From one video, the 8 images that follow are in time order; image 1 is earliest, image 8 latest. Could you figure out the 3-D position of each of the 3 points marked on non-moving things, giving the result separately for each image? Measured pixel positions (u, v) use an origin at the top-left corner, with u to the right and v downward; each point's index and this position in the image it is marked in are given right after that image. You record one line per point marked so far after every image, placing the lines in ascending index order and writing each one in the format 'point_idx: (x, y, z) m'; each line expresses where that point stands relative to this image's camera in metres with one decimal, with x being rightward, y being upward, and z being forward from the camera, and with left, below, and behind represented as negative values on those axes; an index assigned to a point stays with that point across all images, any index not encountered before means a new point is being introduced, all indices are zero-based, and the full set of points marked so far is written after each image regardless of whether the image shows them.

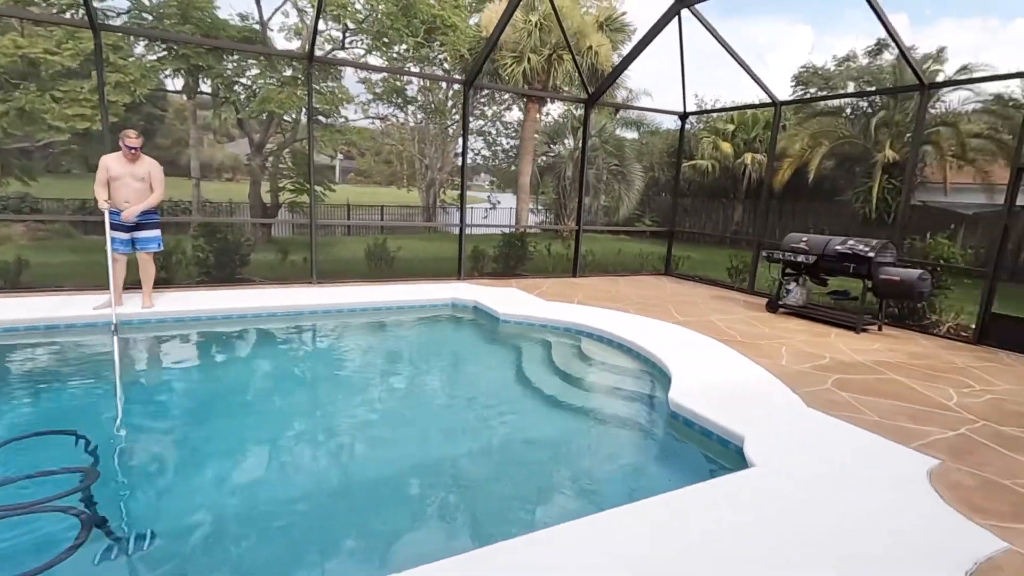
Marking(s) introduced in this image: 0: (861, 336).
0: (+4.0, -0.5, +6.1) m
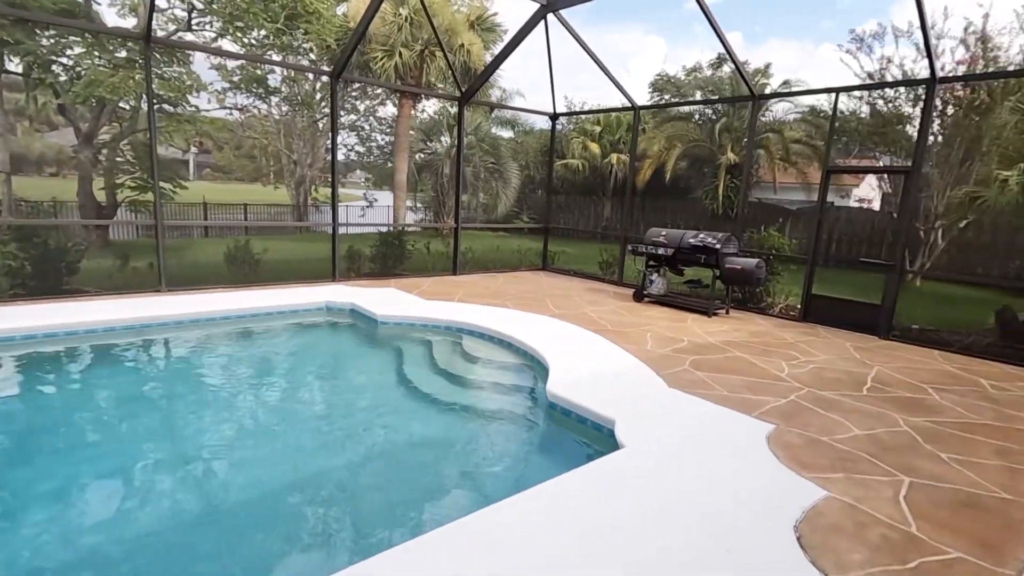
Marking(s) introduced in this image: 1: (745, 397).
0: (+2.5, -0.4, +6.8) m
1: (+1.8, -0.8, +4.1) m
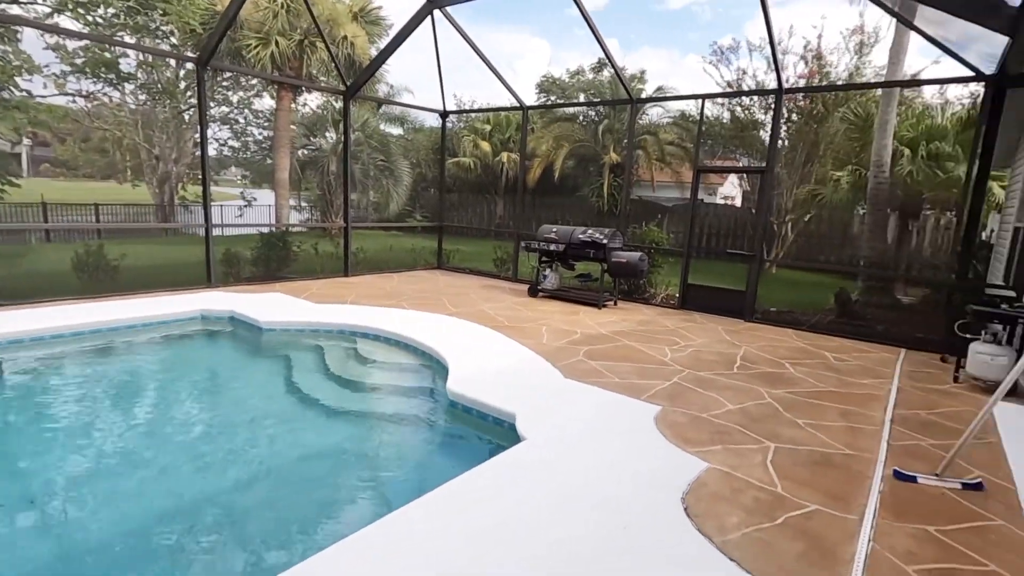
0: (+1.2, -0.3, +7.1) m
1: (+1.0, -0.8, +4.3) m
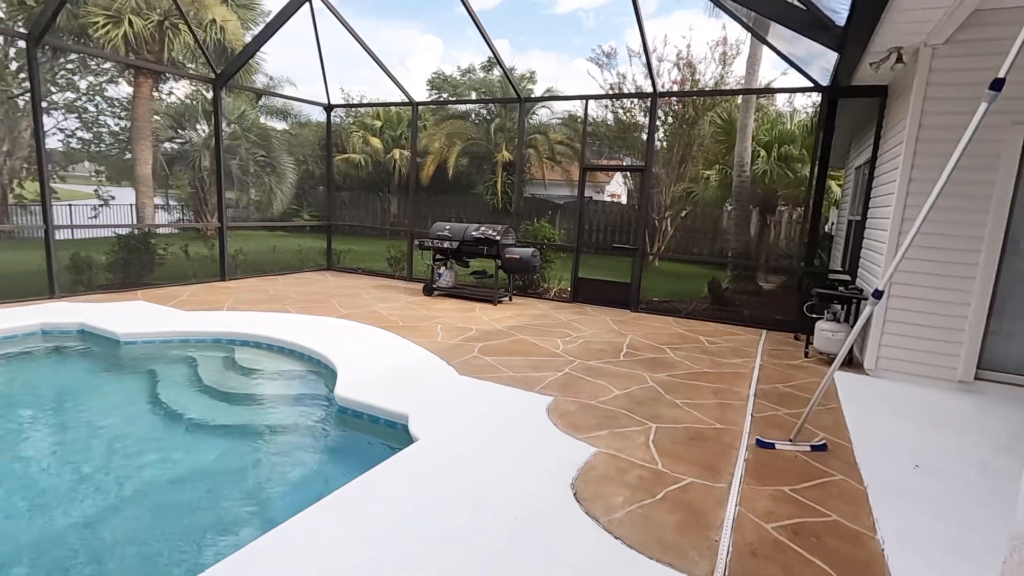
0: (-0.2, -0.2, +7.2) m
1: (+0.1, -0.7, +4.4) m
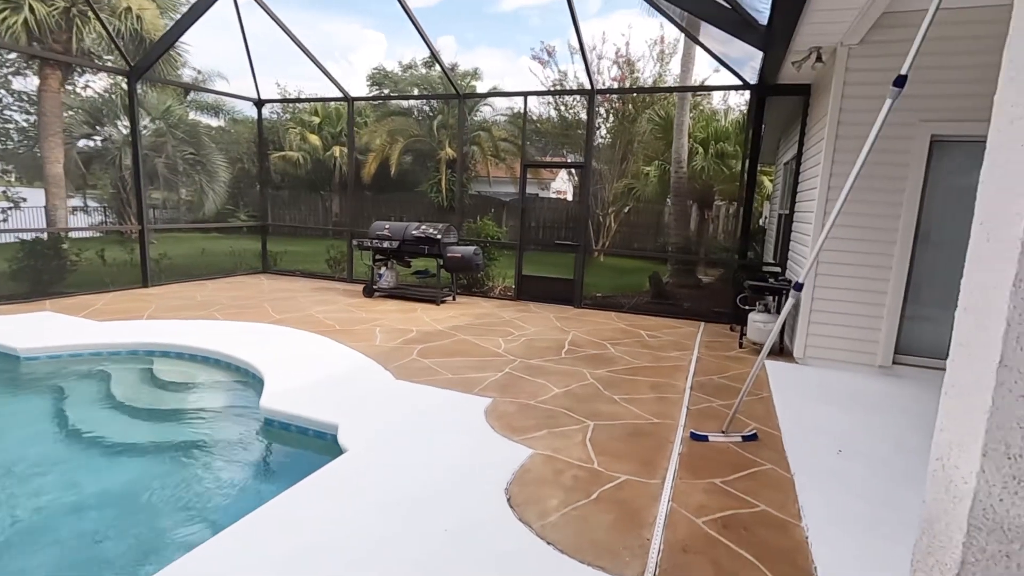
0: (-0.9, -0.2, +7.1) m
1: (-0.4, -0.7, +4.3) m
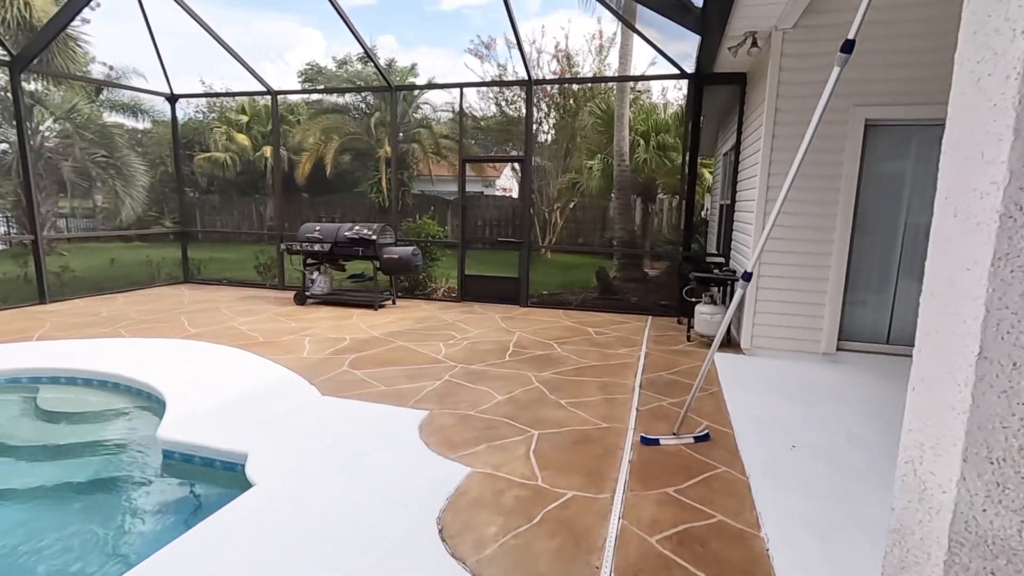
0: (-1.7, -0.3, +6.7) m
1: (-0.8, -0.7, +4.0) m
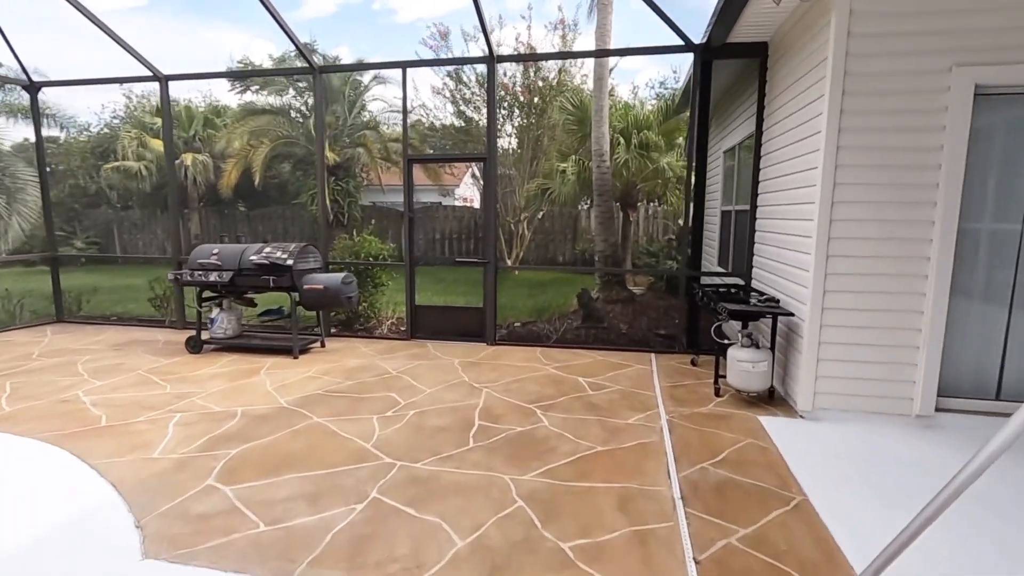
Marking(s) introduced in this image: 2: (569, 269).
0: (-2.0, -0.7, +5.0) m
1: (-1.0, -1.0, +2.4) m
2: (+0.7, +0.2, +5.9) m
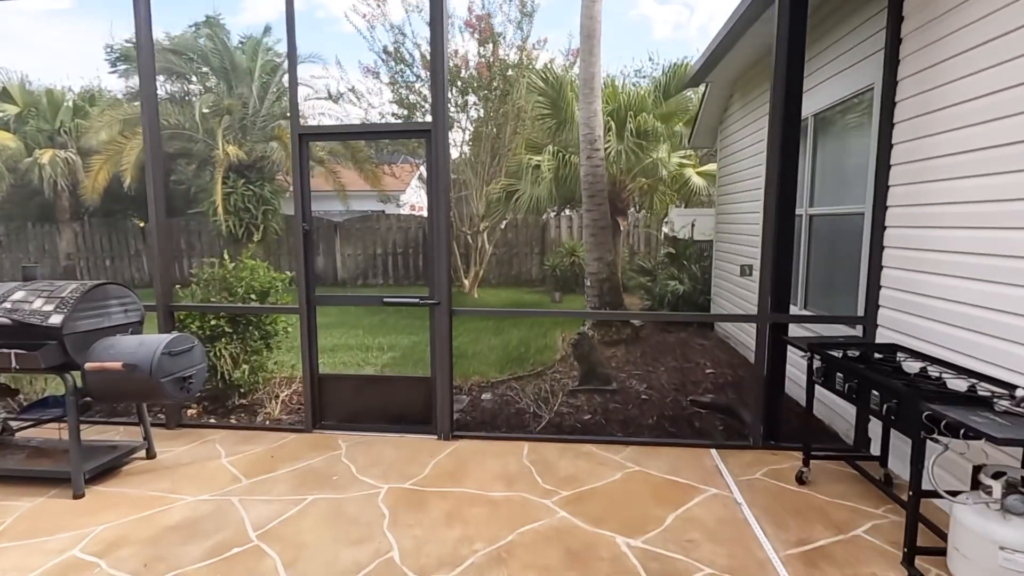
0: (-2.1, -1.1, +2.6) m
1: (-0.9, -1.4, +0.1) m
2: (+0.4, -0.1, +3.8) m
